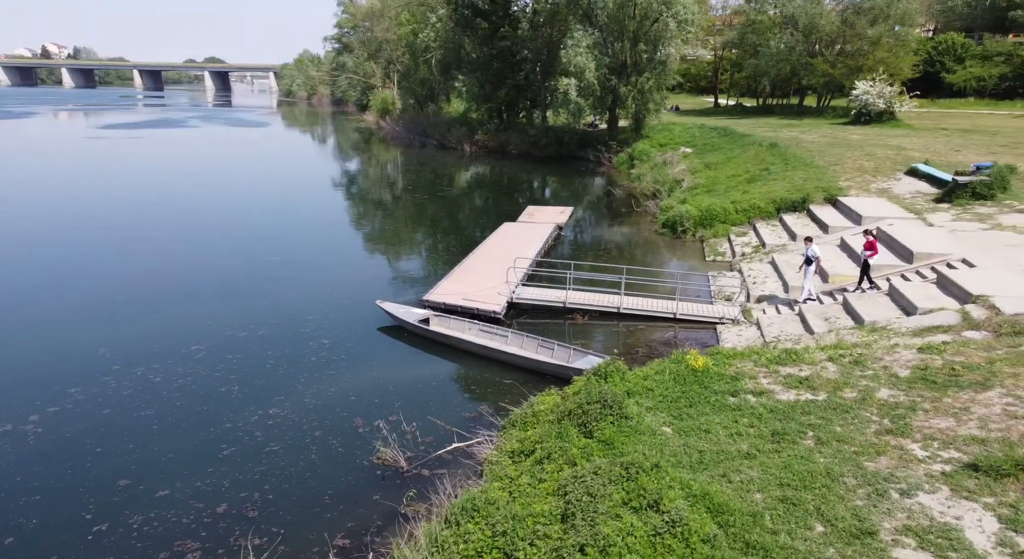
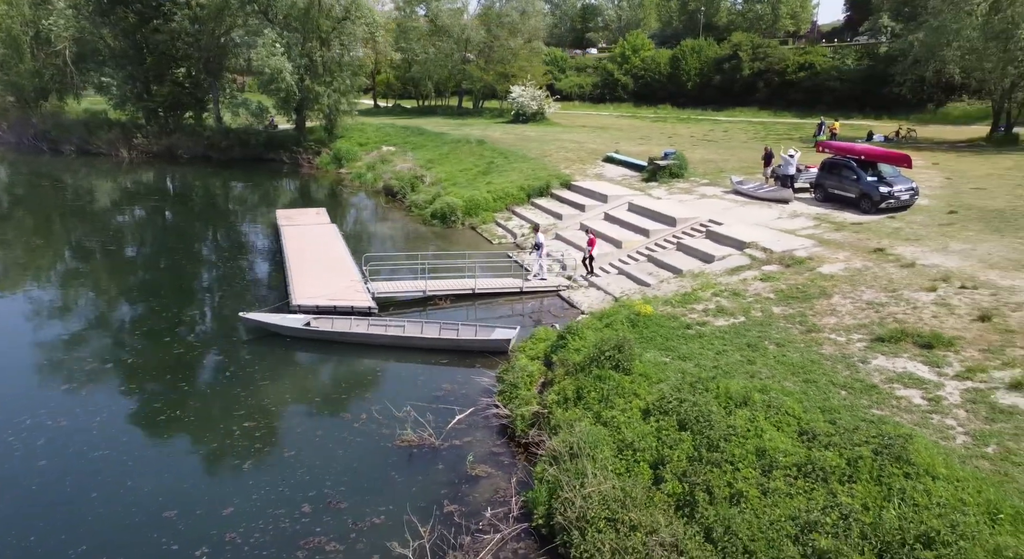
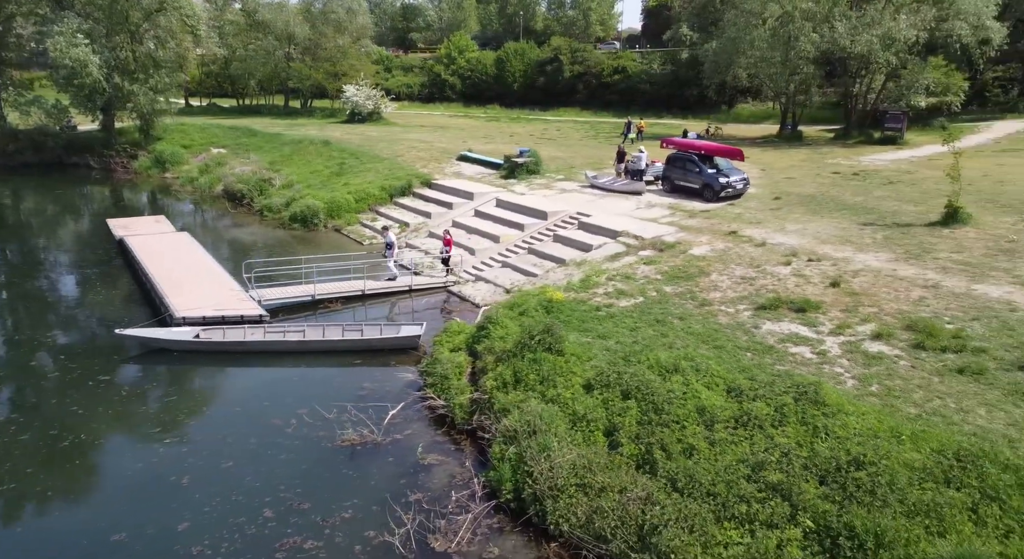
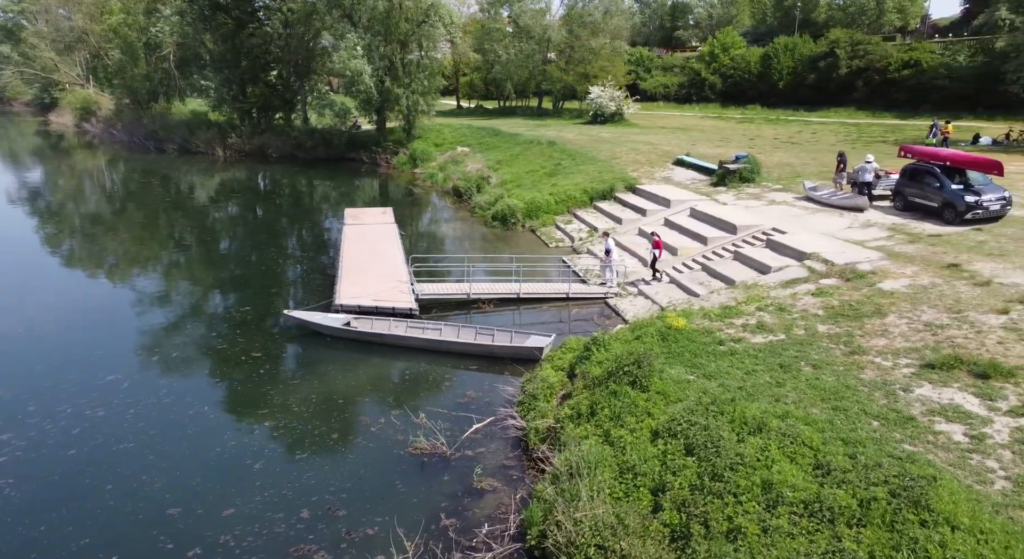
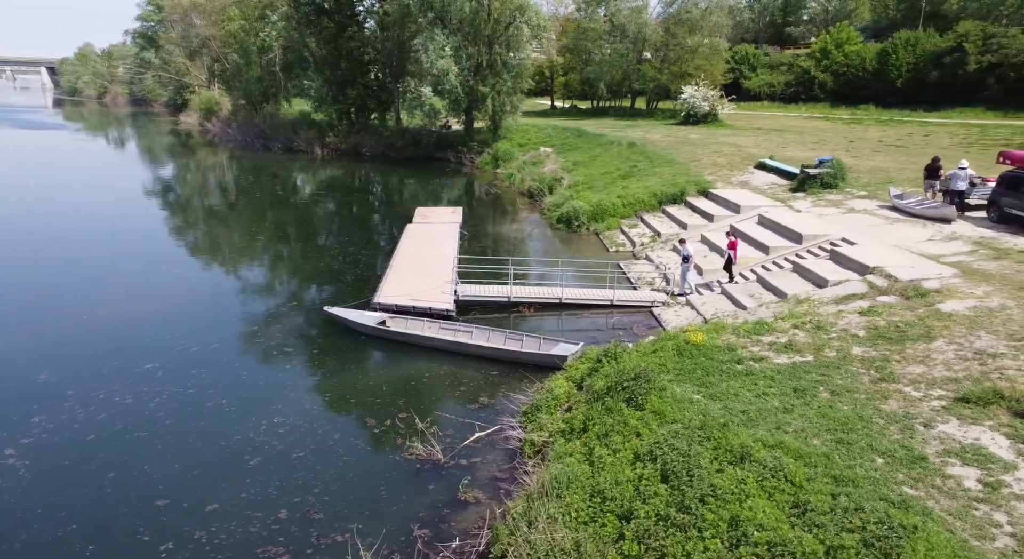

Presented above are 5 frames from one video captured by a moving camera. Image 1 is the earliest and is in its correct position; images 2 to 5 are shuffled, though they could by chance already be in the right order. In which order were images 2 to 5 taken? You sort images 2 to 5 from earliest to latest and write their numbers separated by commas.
5, 4, 2, 3
